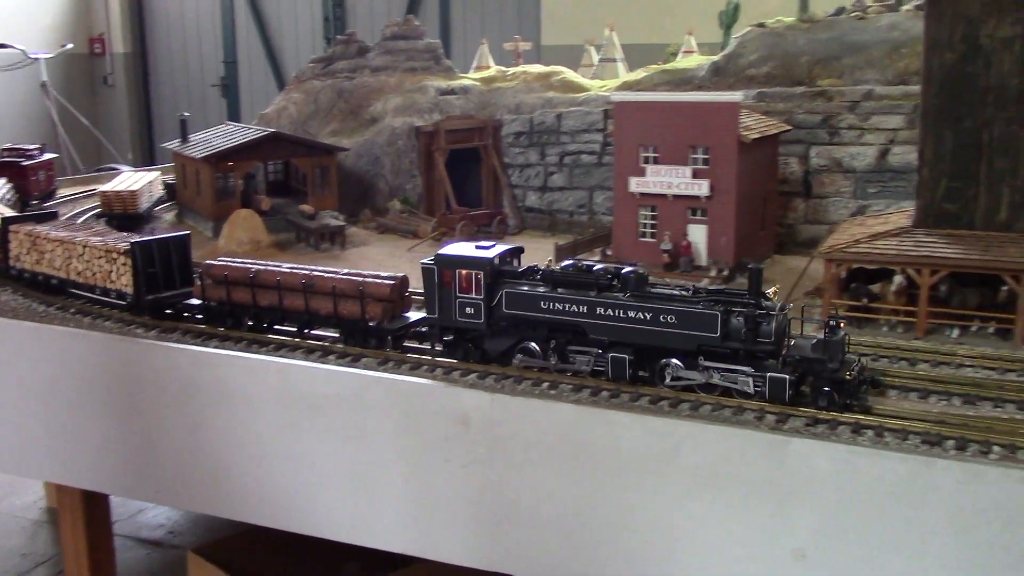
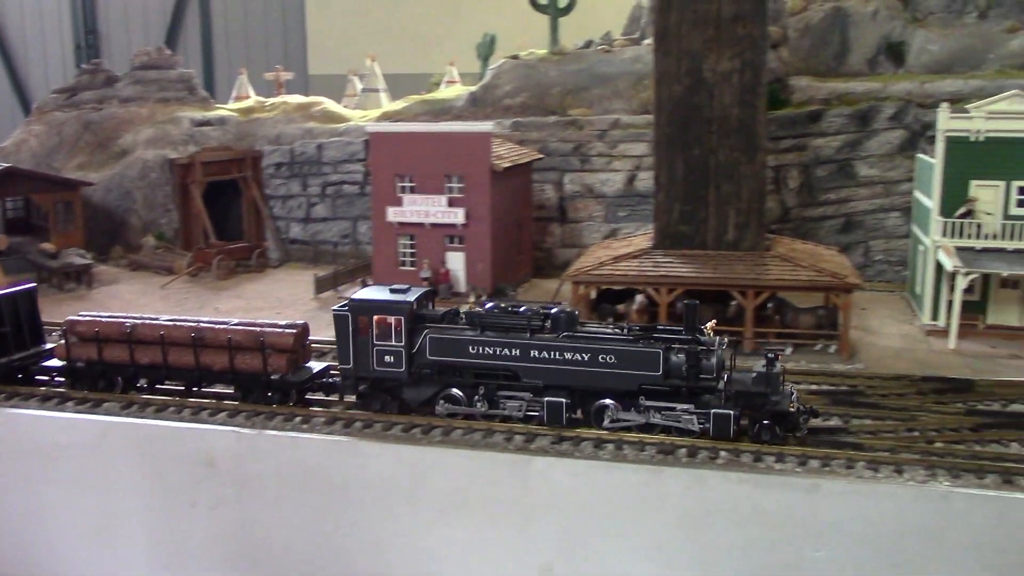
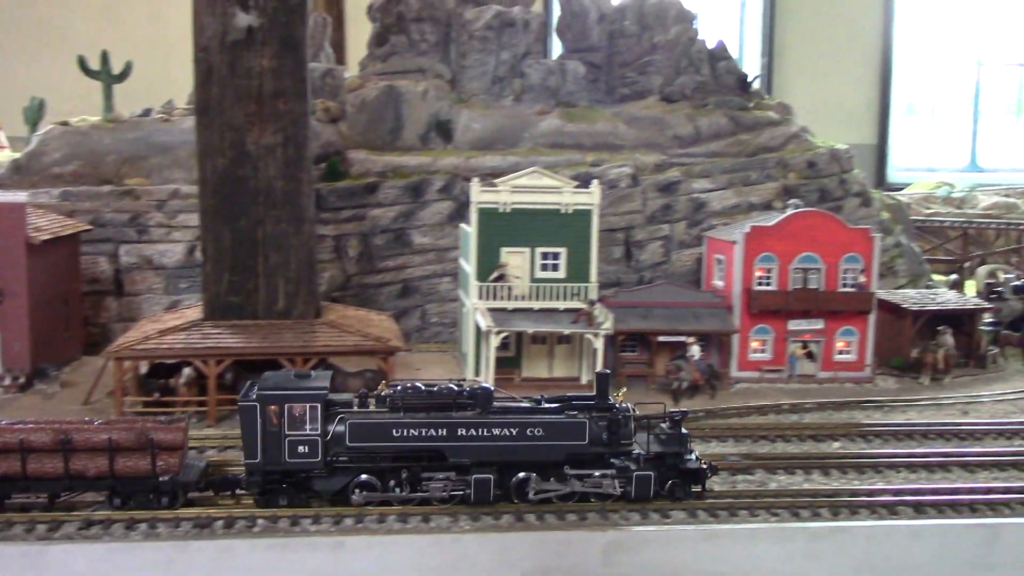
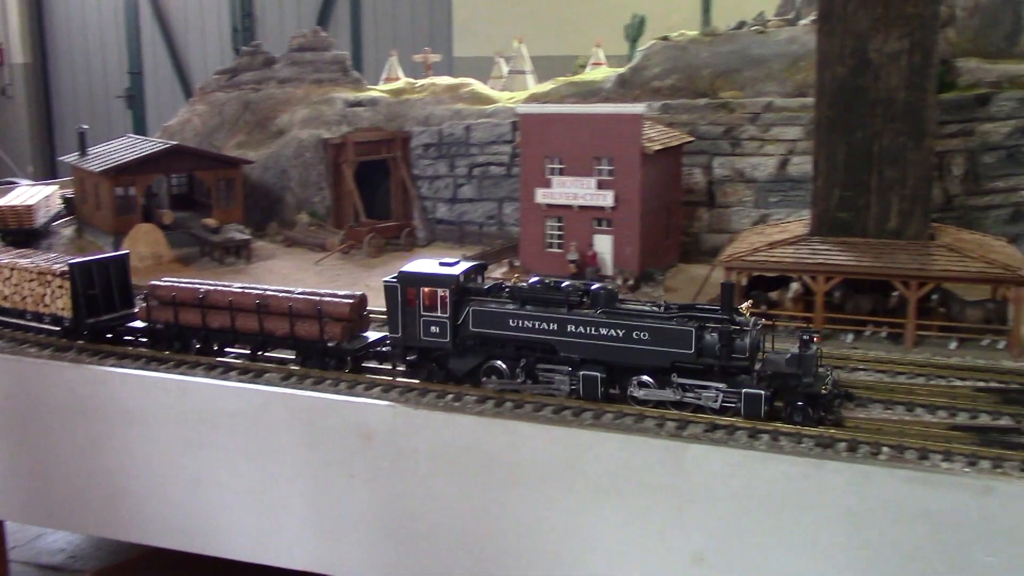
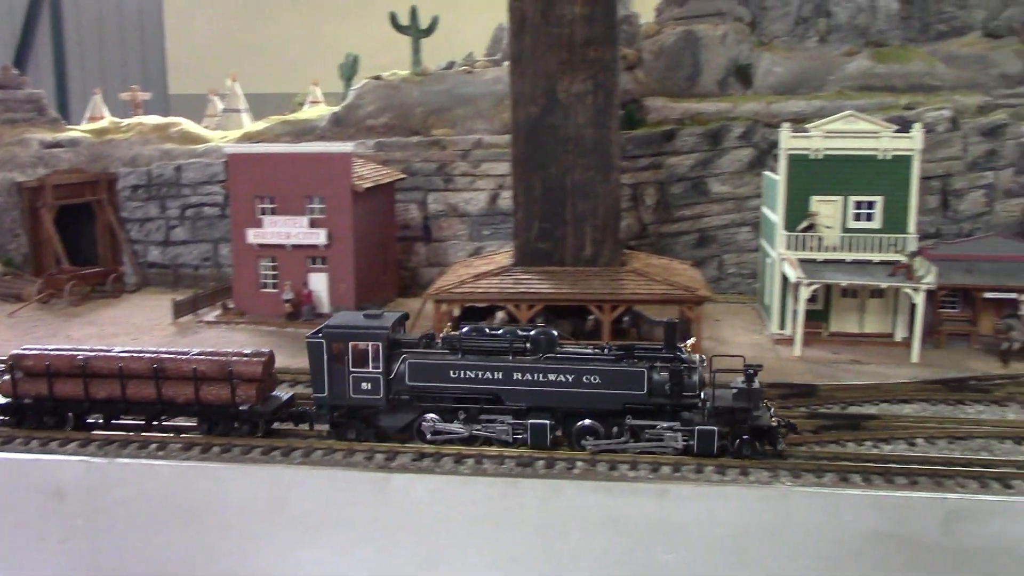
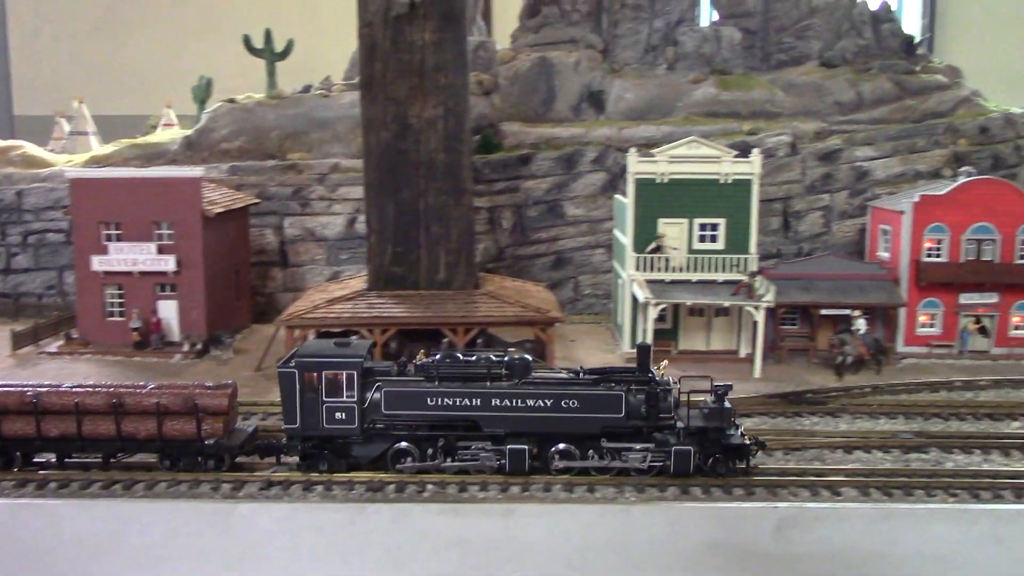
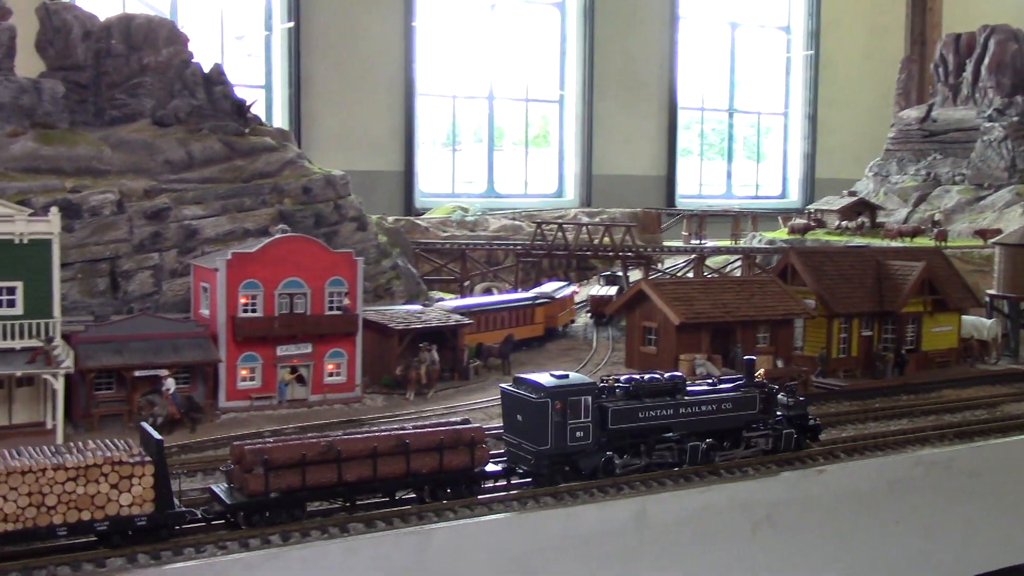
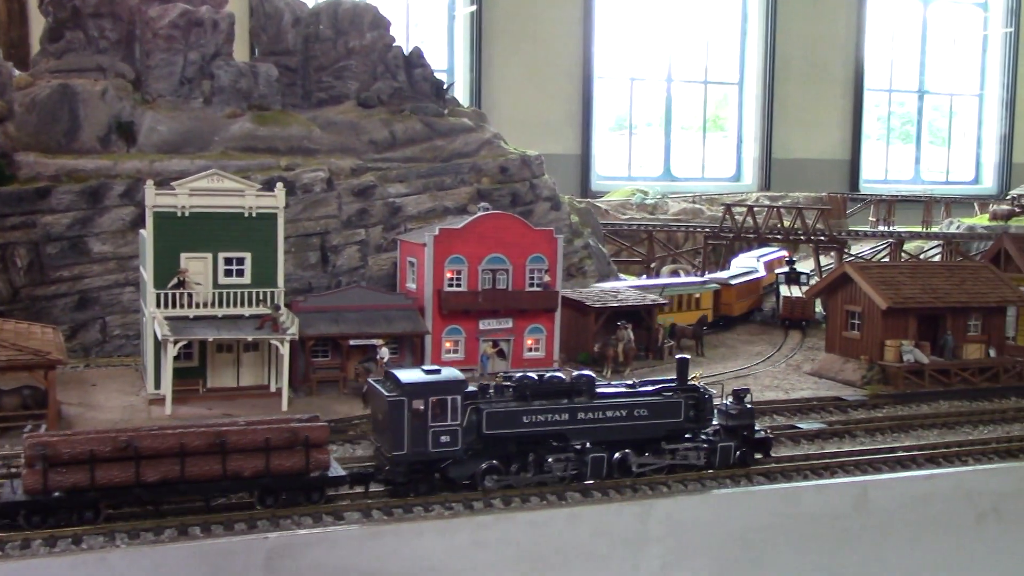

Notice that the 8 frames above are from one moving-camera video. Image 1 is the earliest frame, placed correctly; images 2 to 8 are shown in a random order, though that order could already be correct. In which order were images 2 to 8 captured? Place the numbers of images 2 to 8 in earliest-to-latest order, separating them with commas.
4, 2, 5, 6, 3, 8, 7
